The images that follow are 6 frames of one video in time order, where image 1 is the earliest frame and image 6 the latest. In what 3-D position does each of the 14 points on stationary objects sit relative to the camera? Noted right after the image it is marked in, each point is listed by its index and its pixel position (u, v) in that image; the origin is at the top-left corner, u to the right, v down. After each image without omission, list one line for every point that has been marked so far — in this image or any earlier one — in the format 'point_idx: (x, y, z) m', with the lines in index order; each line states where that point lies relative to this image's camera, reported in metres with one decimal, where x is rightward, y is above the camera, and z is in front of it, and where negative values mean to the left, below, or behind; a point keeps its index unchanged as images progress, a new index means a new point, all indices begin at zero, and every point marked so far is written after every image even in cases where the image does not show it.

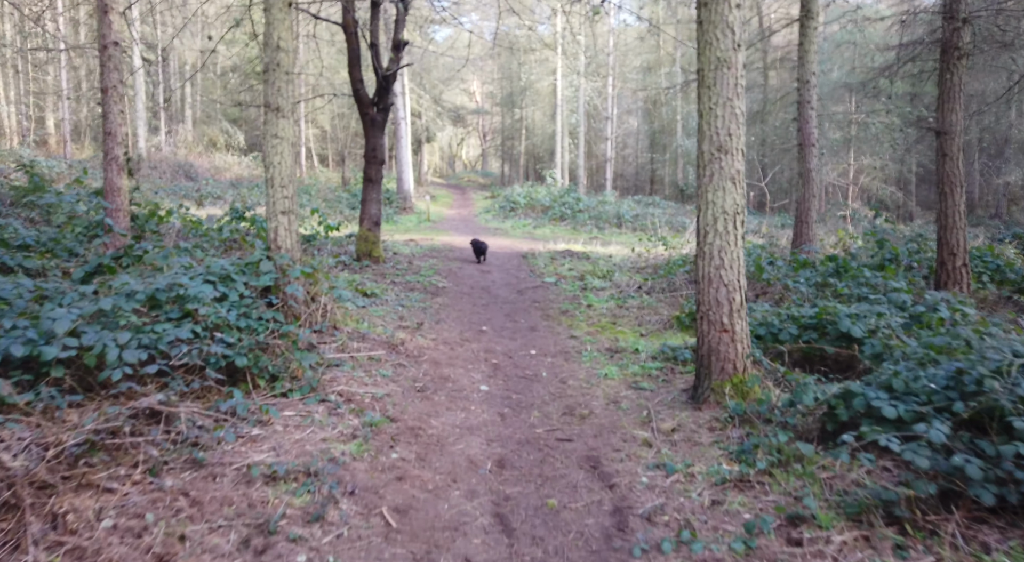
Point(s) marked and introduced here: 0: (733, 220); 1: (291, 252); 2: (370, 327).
0: (+1.5, +0.4, +5.1) m
1: (-2.1, +0.3, +6.8) m
2: (-1.4, -0.5, +7.4) m
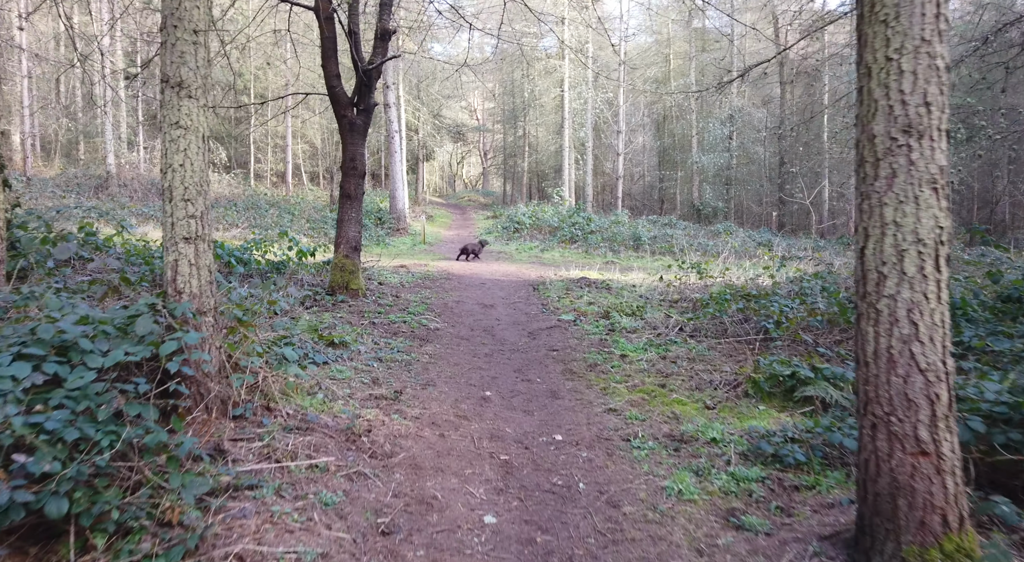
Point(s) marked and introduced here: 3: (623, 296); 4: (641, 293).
0: (+1.6, +0.1, +2.9) m
1: (-2.0, -0.1, +4.6) m
2: (-1.3, -0.9, +5.1) m
3: (+1.8, -0.3, +12.1) m
4: (+2.2, -0.3, +12.4) m
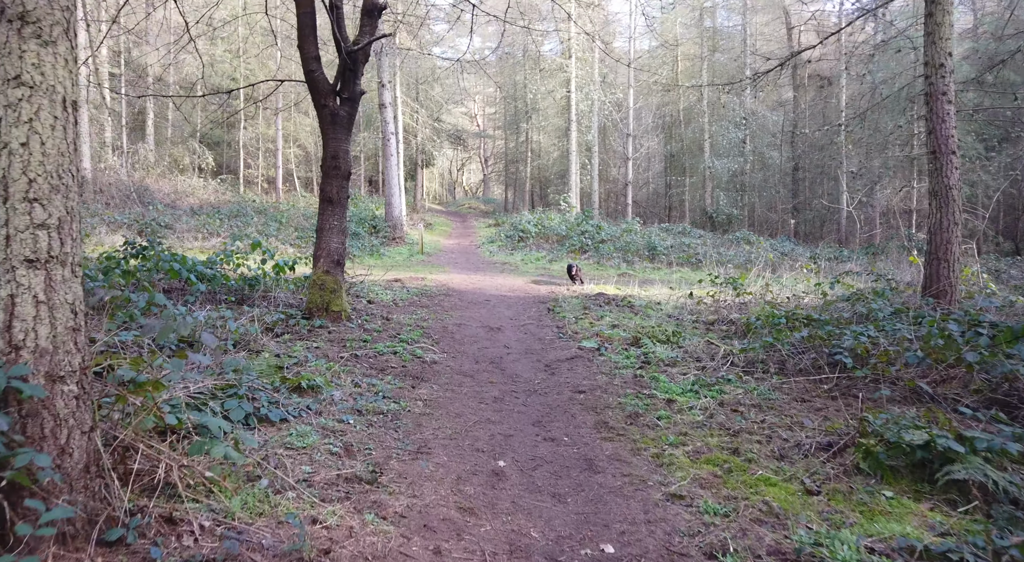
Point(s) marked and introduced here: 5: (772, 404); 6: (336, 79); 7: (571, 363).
0: (+1.8, -0.1, +1.2) m
1: (-1.8, -0.3, +3.0) m
2: (-1.2, -1.0, +3.5) m
3: (+1.9, -0.5, +10.5) m
4: (+2.3, -0.5, +10.7) m
5: (+2.1, -1.0, +6.0) m
6: (-2.1, +2.5, +9.0) m
7: (+0.6, -0.9, +7.7) m
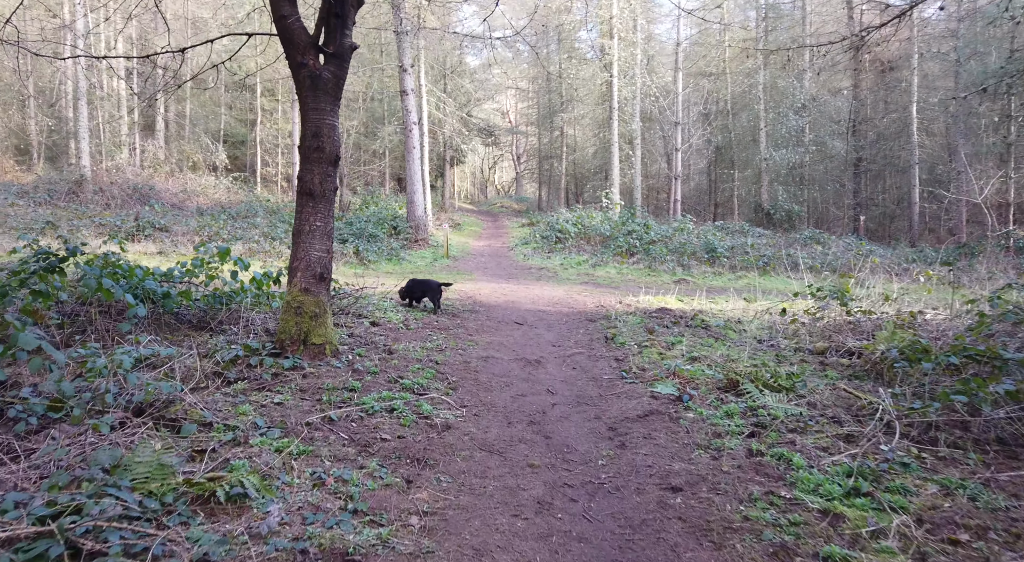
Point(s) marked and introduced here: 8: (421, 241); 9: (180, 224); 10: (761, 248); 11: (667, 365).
0: (+1.8, -0.2, -1.2) m
1: (-1.7, -0.5, +0.7) m
2: (-1.0, -1.2, +1.1) m
3: (+2.4, -0.7, +8.0) m
4: (+2.8, -0.7, +8.2) m
5: (+2.4, -1.2, +3.5) m
6: (-1.8, +2.3, +6.7) m
7: (+1.0, -1.0, +5.3) m
8: (-2.3, +1.0, +19.0) m
9: (-7.8, +1.3, +17.4) m
10: (+6.0, +0.8, +17.8) m
11: (+1.5, -0.8, +7.1) m
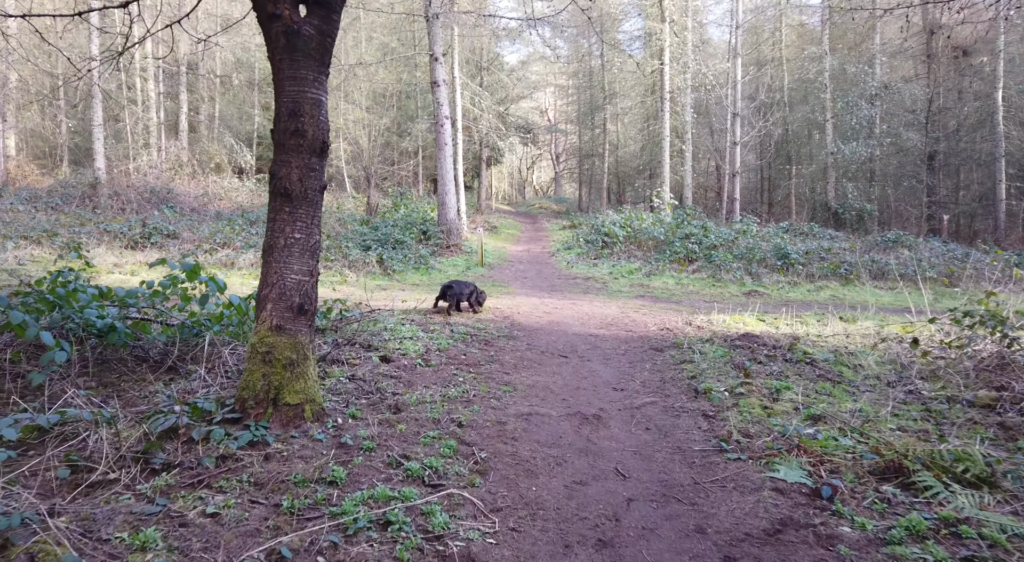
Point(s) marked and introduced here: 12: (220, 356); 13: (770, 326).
0: (+1.8, -0.4, -3.3) m
1: (-1.6, -0.7, -1.1) m
2: (-1.0, -1.4, -0.7) m
3: (+2.8, -0.9, +5.9) m
4: (+3.2, -0.9, +6.2) m
5: (+2.6, -1.4, +1.5) m
6: (-1.4, +2.1, +4.9) m
7: (+1.2, -1.2, +3.3) m
8: (-1.4, +0.8, +17.2) m
9: (-6.9, +1.1, +15.9) m
10: (+6.9, +0.6, +15.5) m
11: (+1.8, -1.0, +5.1) m
12: (-2.3, -0.6, +5.9) m
13: (+3.2, -0.5, +9.1) m
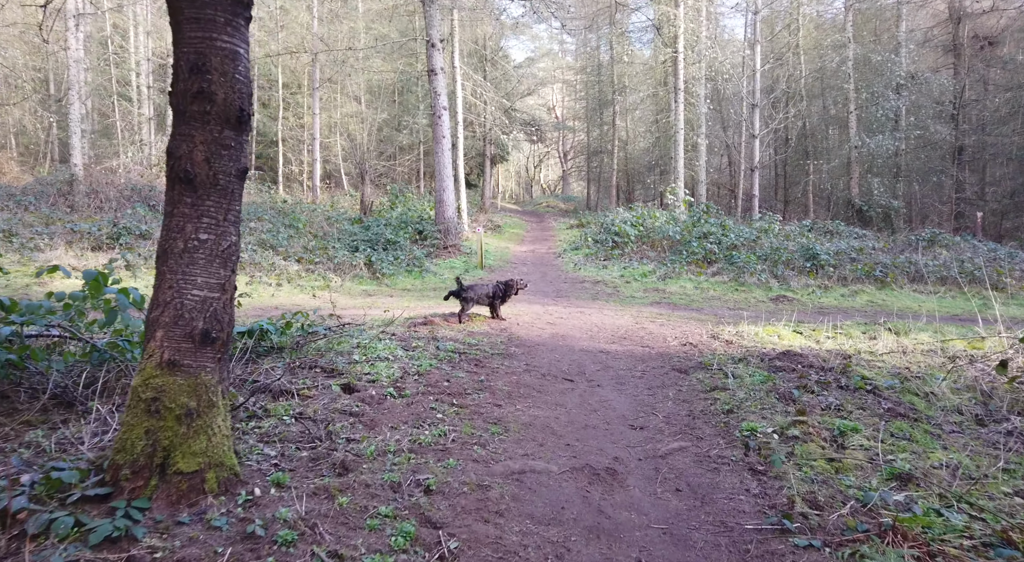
0: (+1.6, -0.5, -4.6) m
1: (-1.8, -0.8, -2.4) m
2: (-1.1, -1.5, -2.0) m
3: (+2.7, -1.0, +4.6) m
4: (+3.1, -1.0, +4.8) m
5: (+2.5, -1.4, +0.2) m
6: (-1.5, +2.0, +3.6) m
7: (+1.1, -1.3, +2.0) m
8: (-1.3, +0.7, +15.9) m
9: (-6.9, +1.0, +14.7) m
10: (+6.9, +0.5, +14.1) m
11: (+1.8, -1.1, +3.8) m
12: (-2.4, -0.7, +4.6) m
13: (+3.2, -0.6, +7.7) m
